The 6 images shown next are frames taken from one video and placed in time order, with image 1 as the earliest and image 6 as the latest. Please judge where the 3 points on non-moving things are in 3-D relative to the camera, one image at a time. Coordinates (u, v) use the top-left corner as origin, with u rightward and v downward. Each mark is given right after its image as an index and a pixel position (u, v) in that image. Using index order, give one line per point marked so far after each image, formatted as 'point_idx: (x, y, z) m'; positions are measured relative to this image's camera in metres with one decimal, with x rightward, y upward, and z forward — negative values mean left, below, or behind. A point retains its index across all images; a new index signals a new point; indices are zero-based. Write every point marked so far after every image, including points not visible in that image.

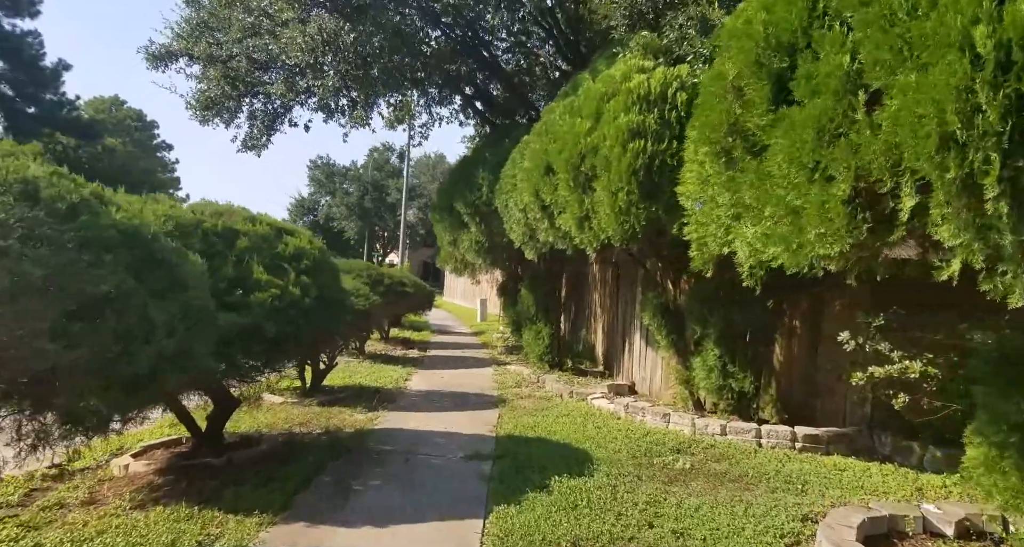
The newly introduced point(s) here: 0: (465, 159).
0: (-0.8, +1.9, +11.6) m
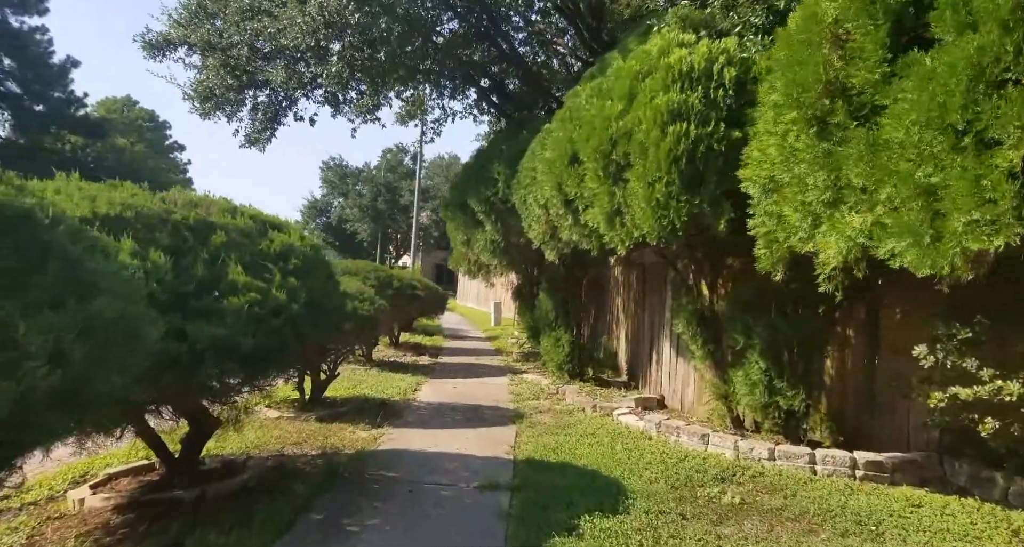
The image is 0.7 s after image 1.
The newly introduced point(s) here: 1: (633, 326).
0: (-0.5, +1.8, +10.8) m
1: (+1.9, -0.9, +11.4) m
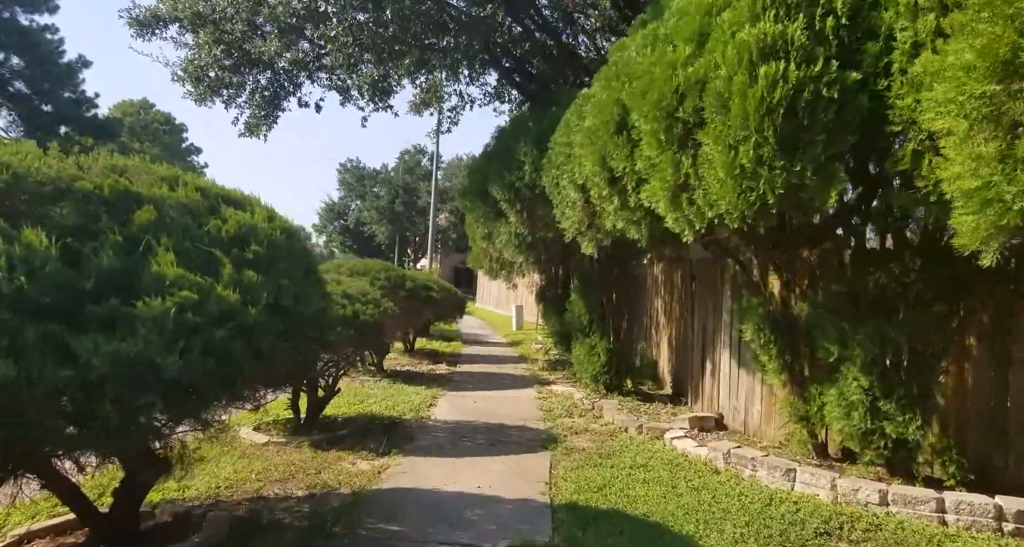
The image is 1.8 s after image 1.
0: (-0.1, +1.9, +9.5) m
1: (+2.3, -0.8, +10.0) m
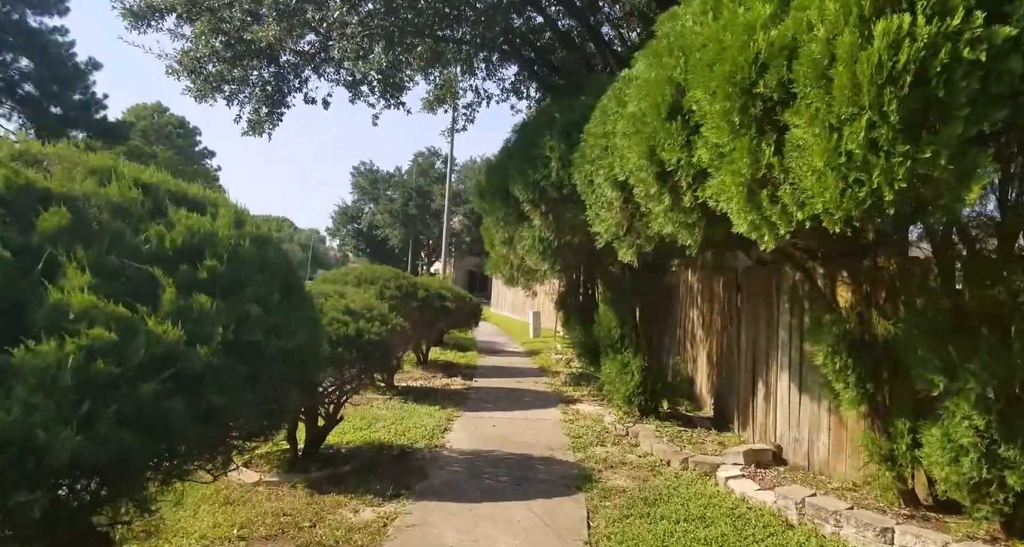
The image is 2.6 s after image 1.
0: (+0.2, +1.7, +8.5) m
1: (+2.6, -0.9, +9.0) m
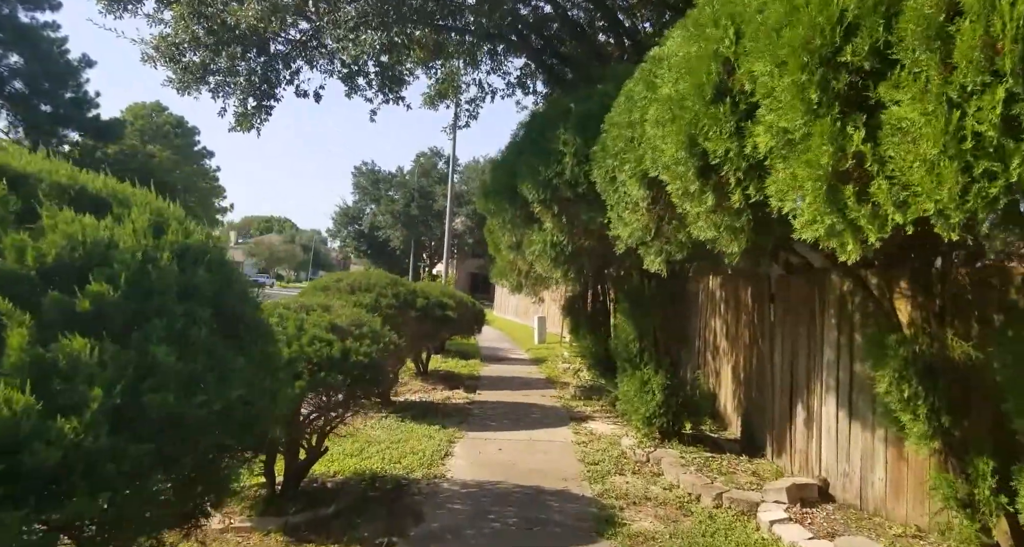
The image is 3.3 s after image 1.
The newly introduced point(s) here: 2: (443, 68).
0: (+0.2, +1.7, +7.7) m
1: (+2.7, -1.0, +8.2) m
2: (-1.3, +3.8, +13.3) m
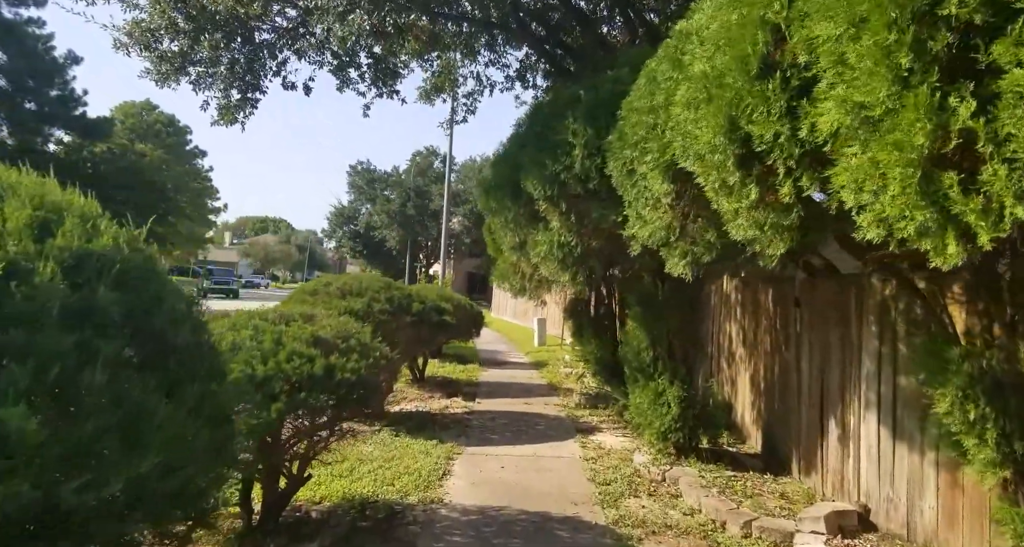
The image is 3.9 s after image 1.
0: (+0.3, +1.6, +7.1) m
1: (+2.8, -1.0, +7.6) m
2: (-1.3, +3.8, +12.6) m
